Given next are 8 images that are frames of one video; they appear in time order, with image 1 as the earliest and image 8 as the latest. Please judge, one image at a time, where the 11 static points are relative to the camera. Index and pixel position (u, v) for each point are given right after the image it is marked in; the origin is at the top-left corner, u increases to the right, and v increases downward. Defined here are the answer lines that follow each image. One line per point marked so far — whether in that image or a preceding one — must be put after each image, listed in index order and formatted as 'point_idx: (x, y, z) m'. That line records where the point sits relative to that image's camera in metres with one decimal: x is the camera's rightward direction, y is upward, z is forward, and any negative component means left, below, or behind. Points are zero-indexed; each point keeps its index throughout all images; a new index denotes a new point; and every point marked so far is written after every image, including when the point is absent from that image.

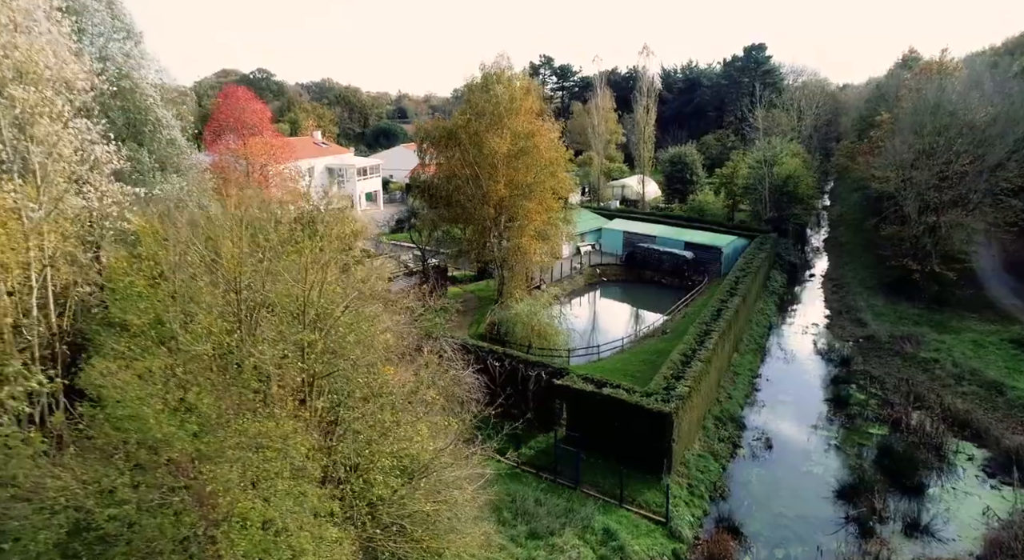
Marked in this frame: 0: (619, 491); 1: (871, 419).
0: (+2.7, -5.3, +14.6) m
1: (+11.9, -4.6, +19.2) m
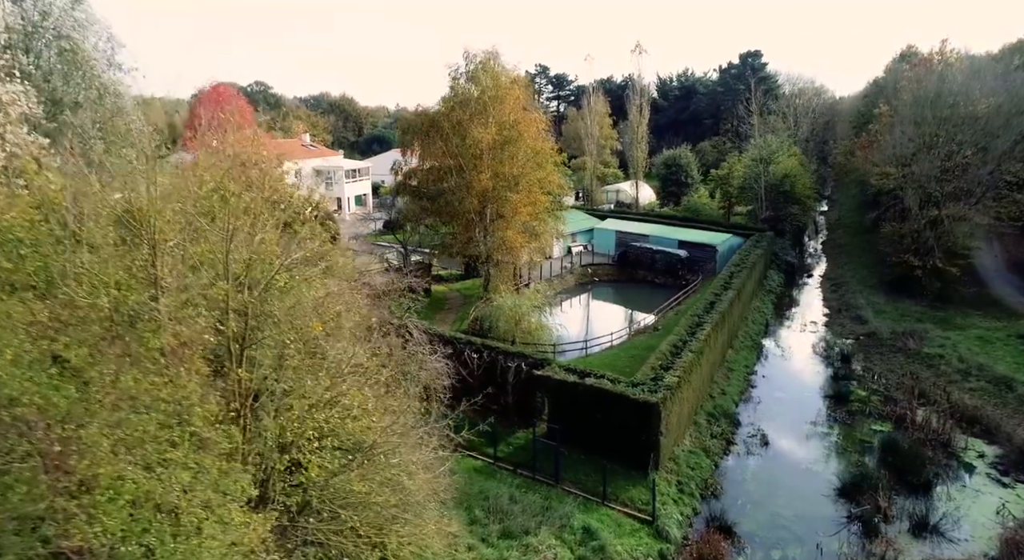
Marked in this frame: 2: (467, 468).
0: (+2.0, -4.9, +13.5) m
1: (+11.3, -4.3, +18.0) m
2: (-1.1, -4.7, +14.1) m
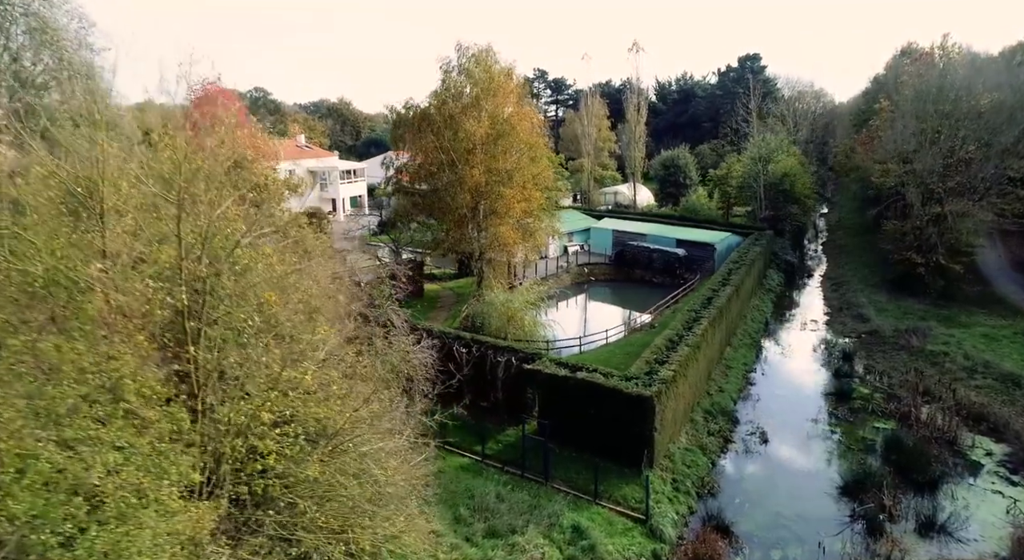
0: (+1.8, -4.6, +12.9) m
1: (+11.0, -4.1, +17.5) m
2: (-1.4, -4.4, +13.6) m
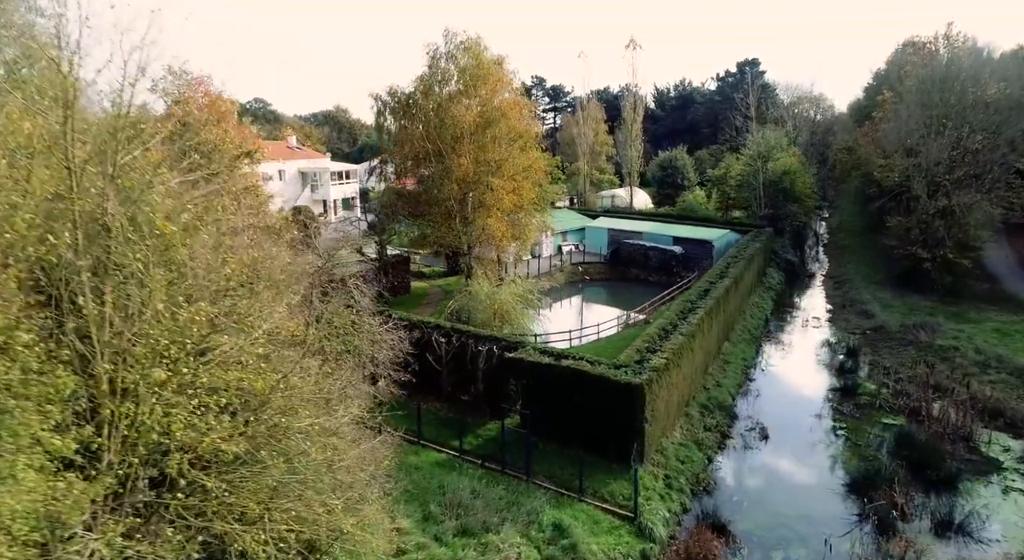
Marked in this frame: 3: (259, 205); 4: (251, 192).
0: (+1.3, -4.1, +11.8) m
1: (+10.6, -3.7, +16.4) m
2: (-1.8, -4.0, +12.5) m
3: (-4.6, +1.4, +10.5) m
4: (-4.8, +1.6, +10.5) m
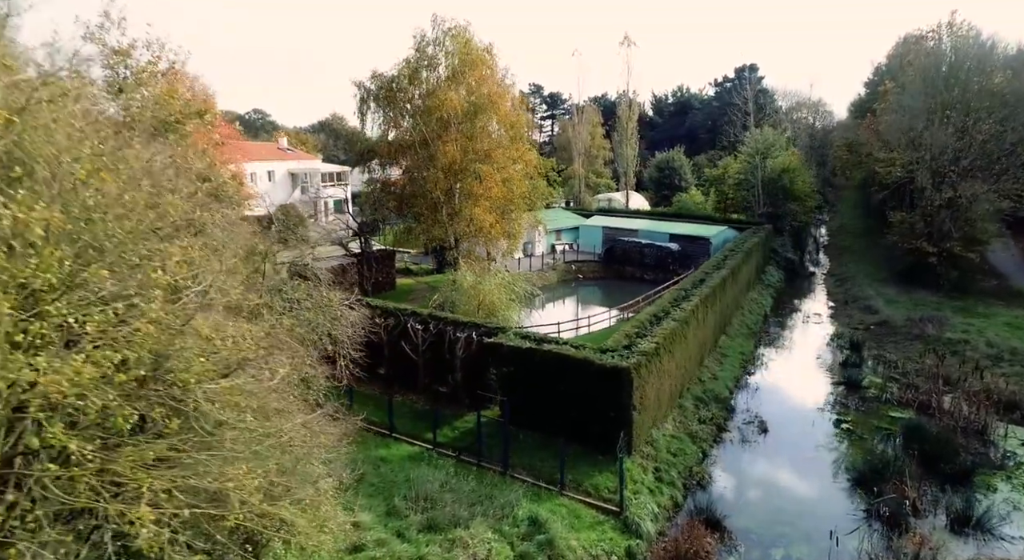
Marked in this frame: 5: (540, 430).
0: (+0.8, -3.7, +10.8) m
1: (+10.1, -3.3, +15.4) m
2: (-2.3, -3.5, +11.5) m
3: (-5.1, +1.9, +9.6) m
4: (-5.2, +2.1, +9.6) m
5: (+0.6, -3.2, +12.3) m
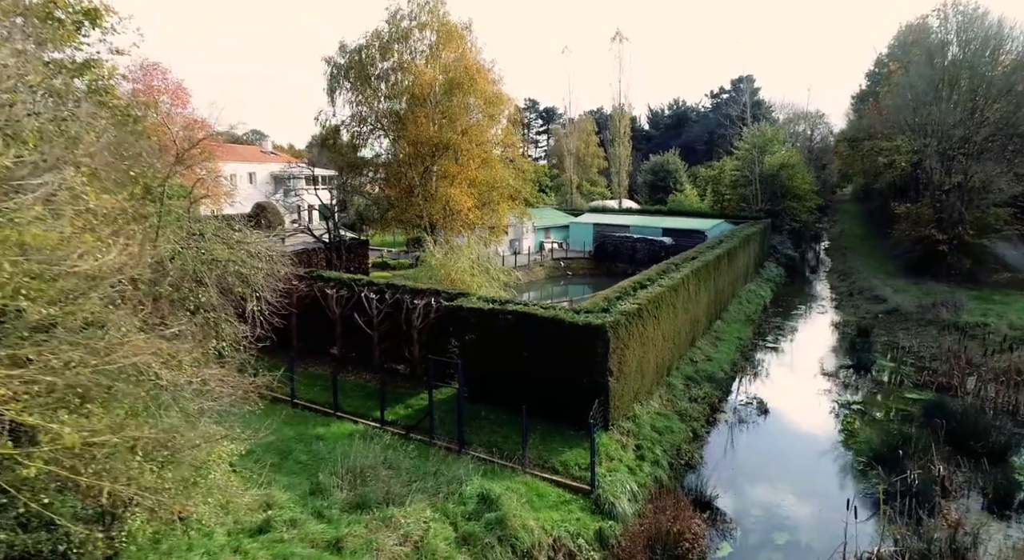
0: (+0.1, -2.7, +9.2) m
1: (+9.4, -2.5, +13.7) m
2: (-3.0, -2.6, +9.8) m
3: (-5.8, +2.9, +8.2) m
4: (-6.0, +3.1, +8.2) m
5: (-0.1, -2.3, +10.7) m
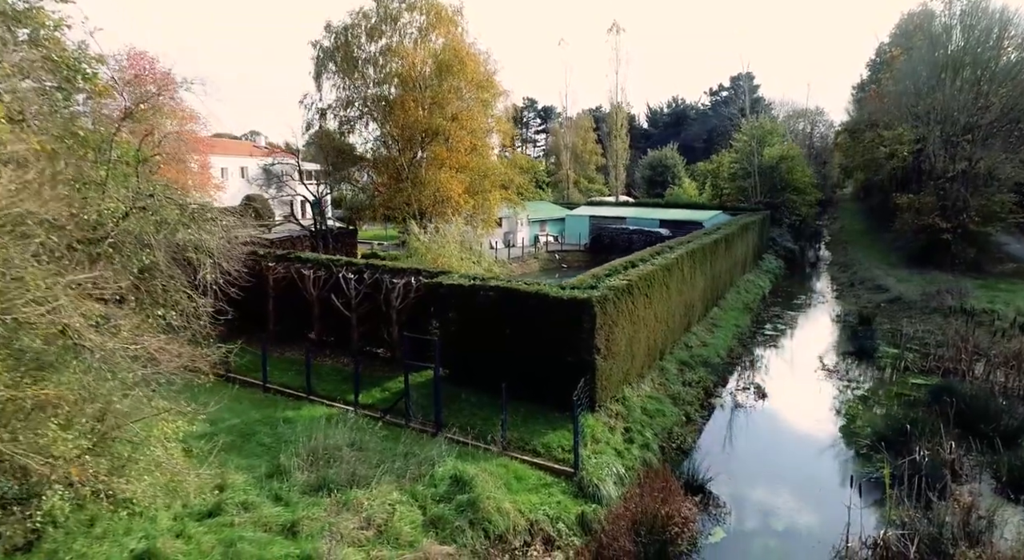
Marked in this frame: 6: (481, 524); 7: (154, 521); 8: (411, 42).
0: (-0.2, -2.3, +8.6) m
1: (+9.1, -2.1, +13.1) m
2: (-3.3, -2.2, +9.2) m
3: (-6.1, +3.3, +7.7) m
4: (-6.3, +3.5, +7.6) m
5: (-0.4, -1.9, +10.1) m
6: (-0.3, -2.8, +6.5) m
7: (-3.8, -2.5, +6.1) m
8: (-3.7, +8.2, +20.0) m
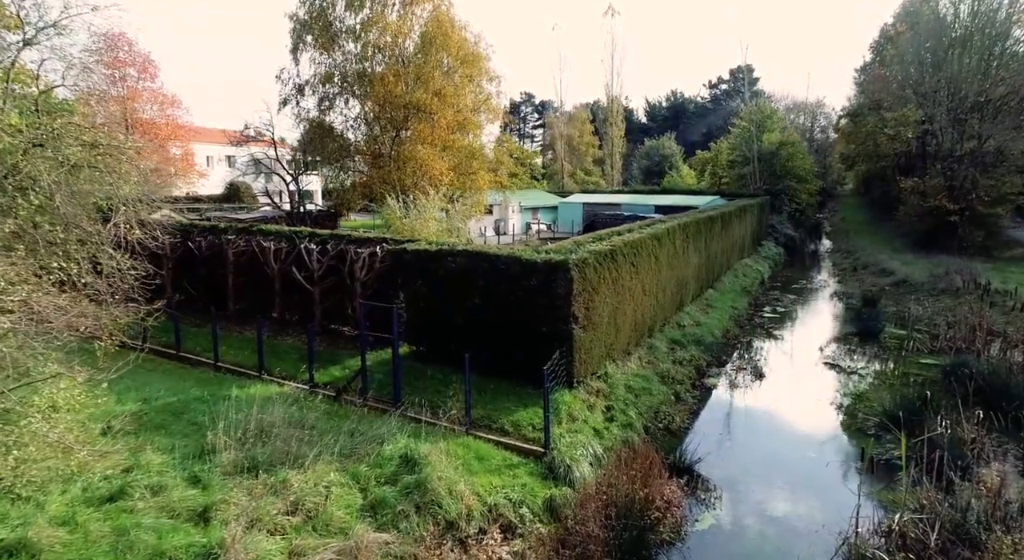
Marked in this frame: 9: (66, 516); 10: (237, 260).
0: (-0.6, -1.7, +7.6) m
1: (+8.6, -1.5, +12.2) m
2: (-3.8, -1.6, +8.3) m
3: (-6.6, +3.9, +6.7) m
4: (-6.8, +4.1, +6.7) m
5: (-0.9, -1.3, +9.1) m
6: (-0.8, -2.2, +5.6) m
7: (-4.2, -2.0, +5.1) m
8: (-4.2, +8.8, +19.0) m
9: (-3.9, -2.1, +5.1) m
10: (-5.7, +0.4, +12.0) m
